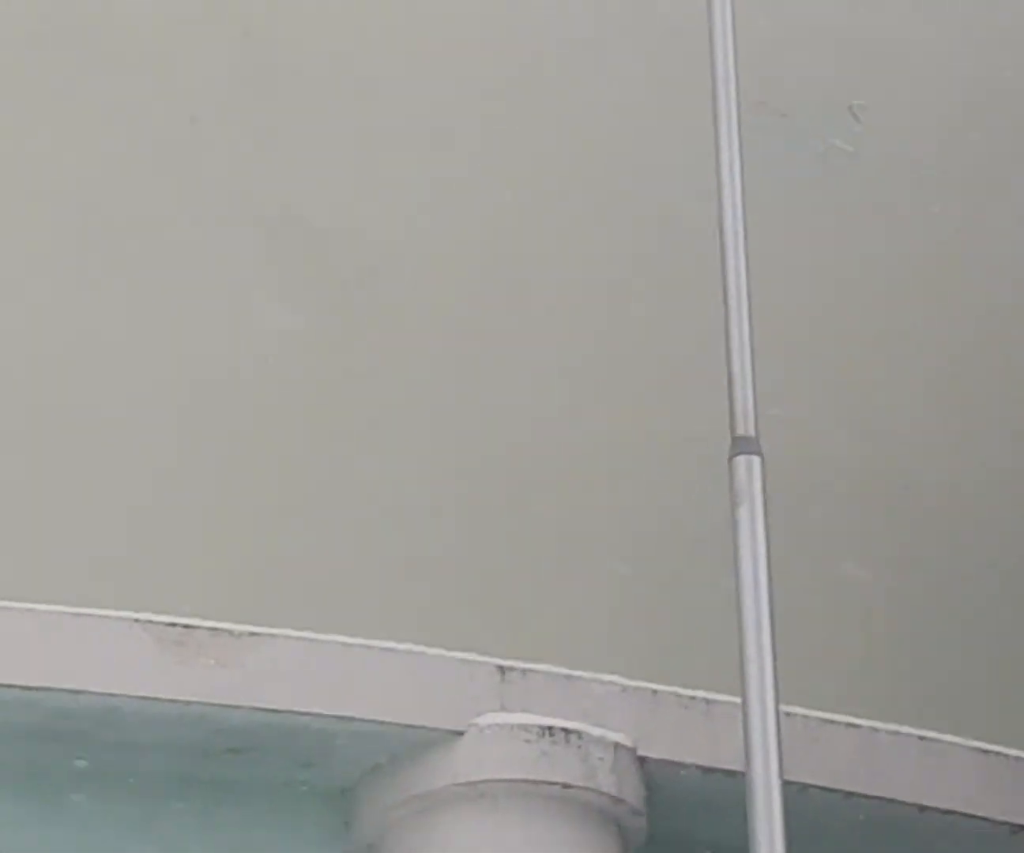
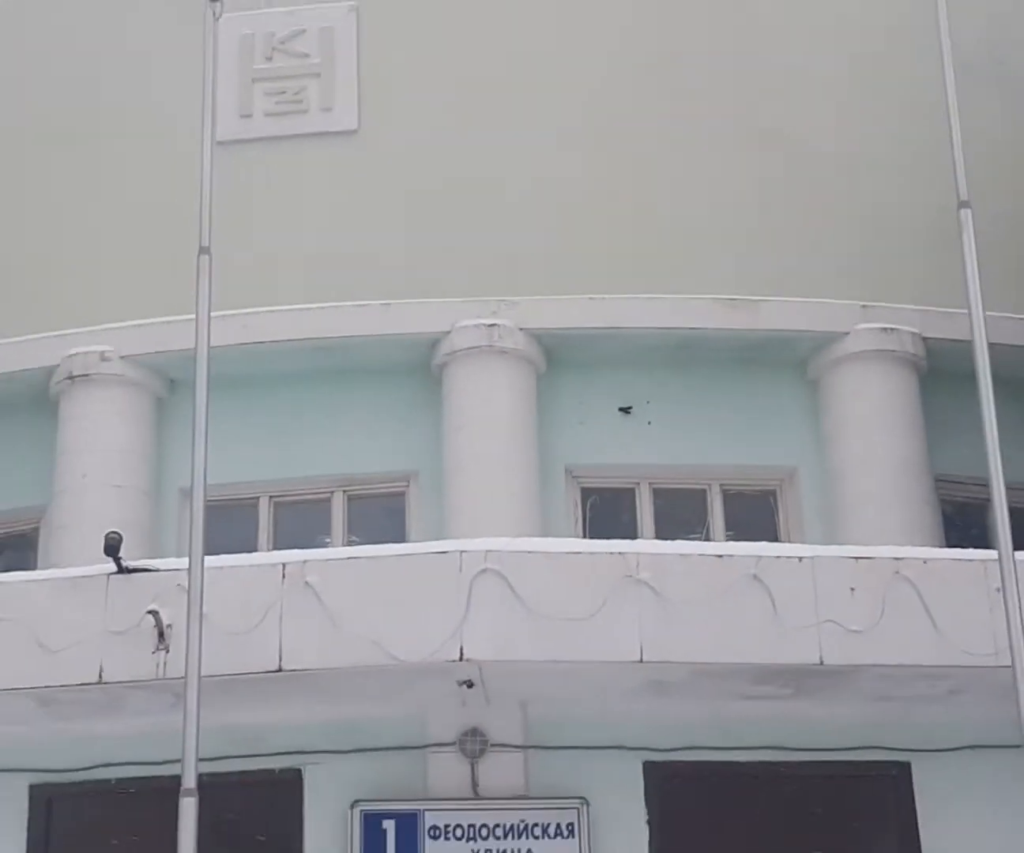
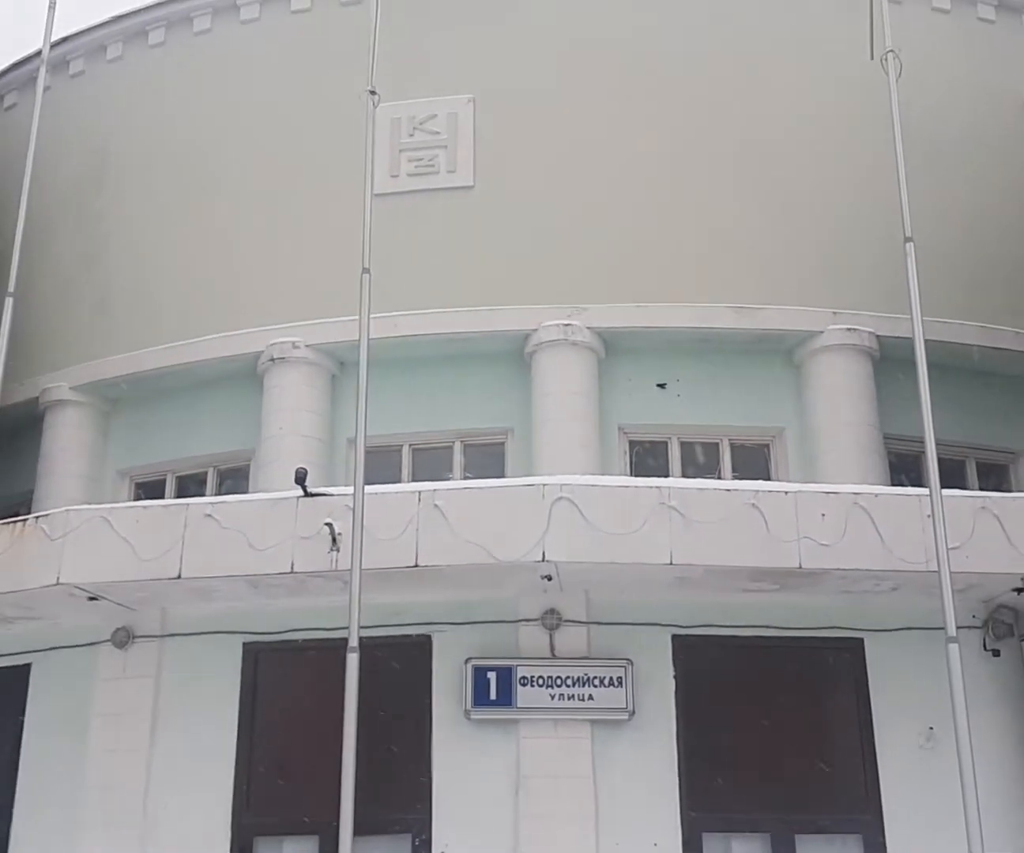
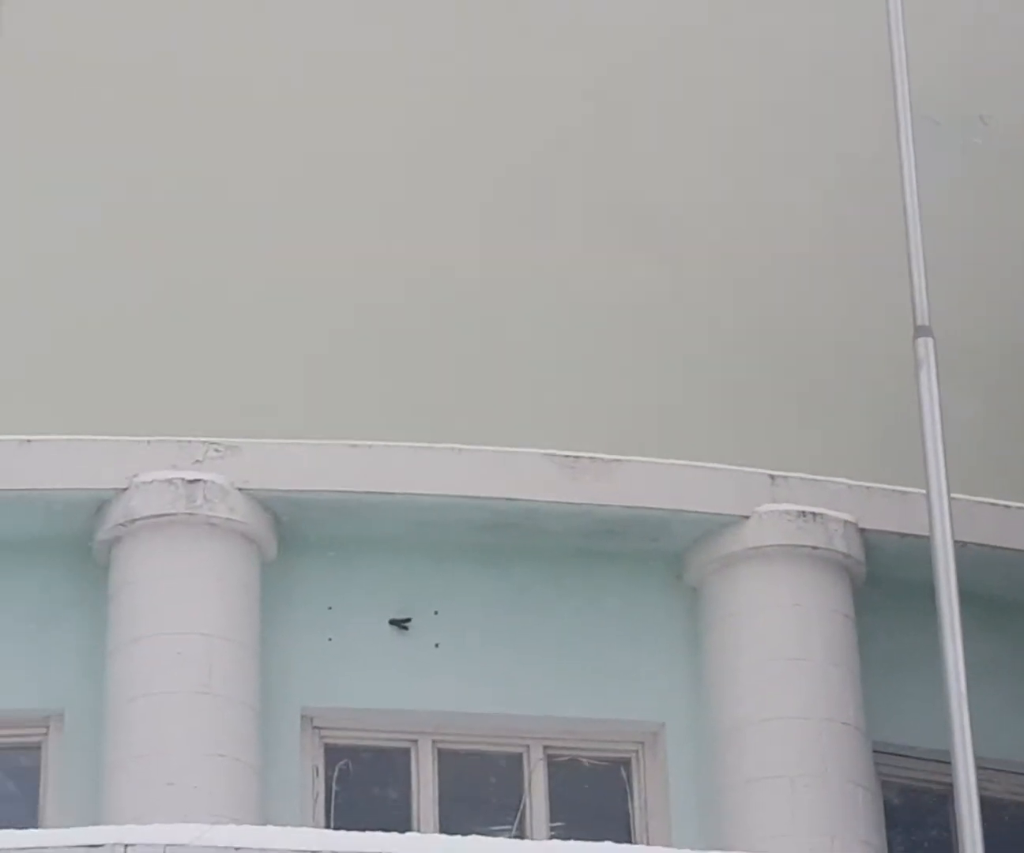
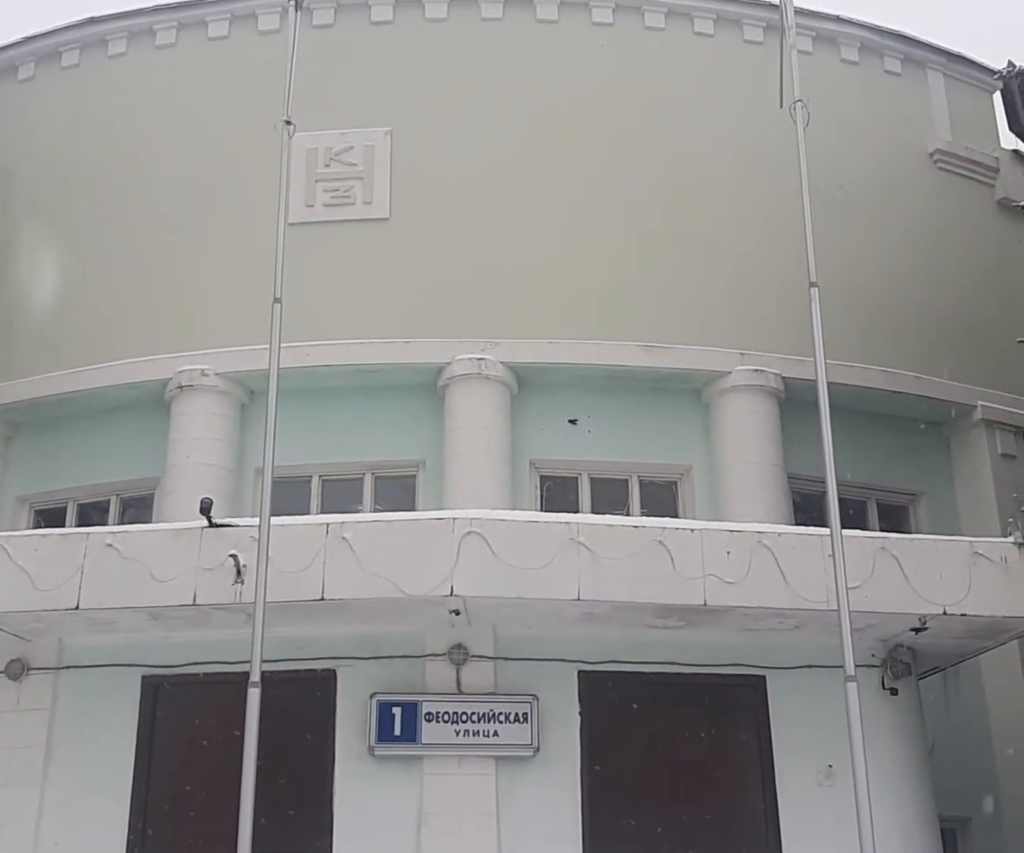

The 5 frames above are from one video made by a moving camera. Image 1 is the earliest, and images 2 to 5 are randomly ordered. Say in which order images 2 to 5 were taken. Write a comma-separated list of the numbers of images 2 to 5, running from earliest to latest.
4, 2, 3, 5
